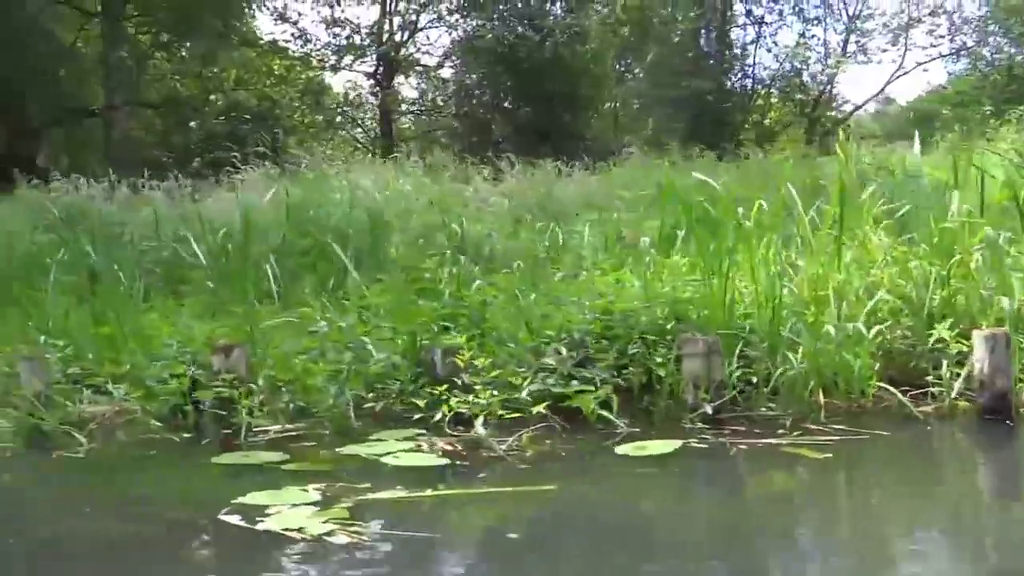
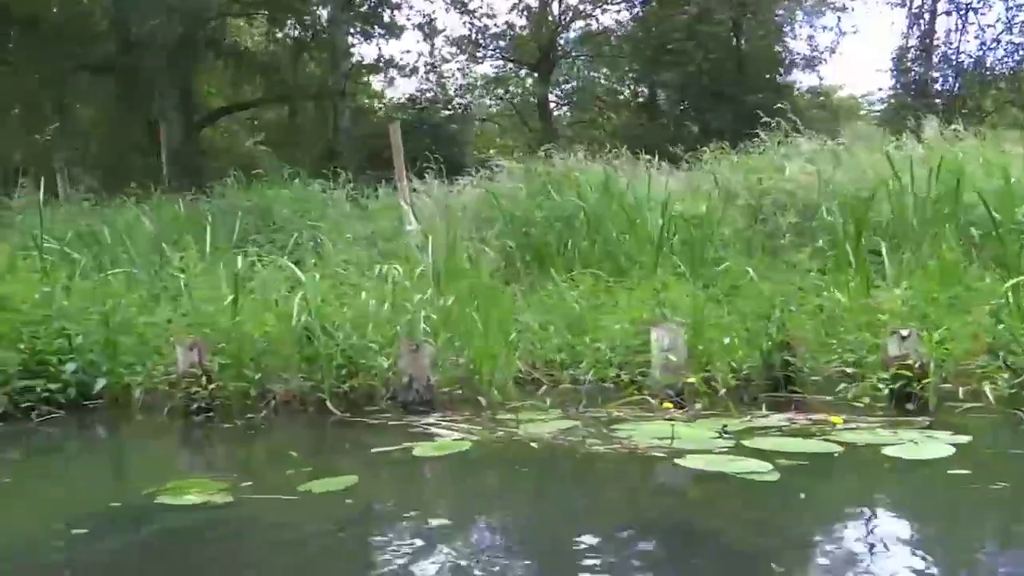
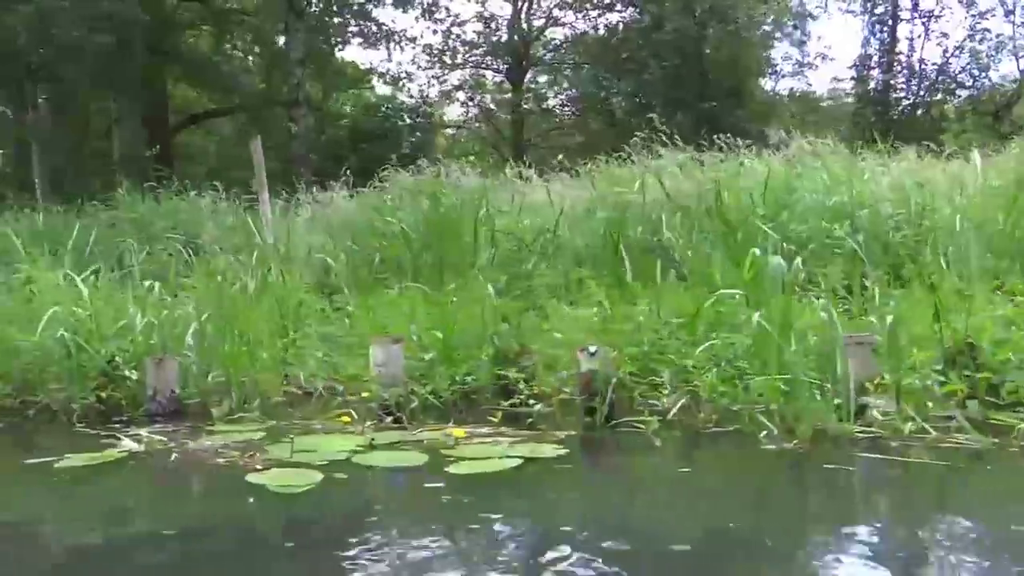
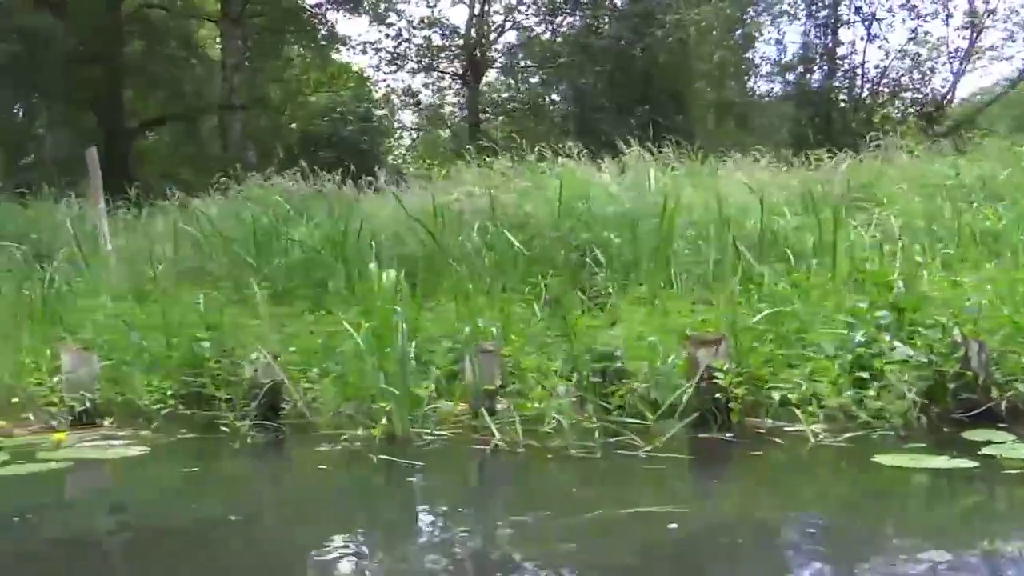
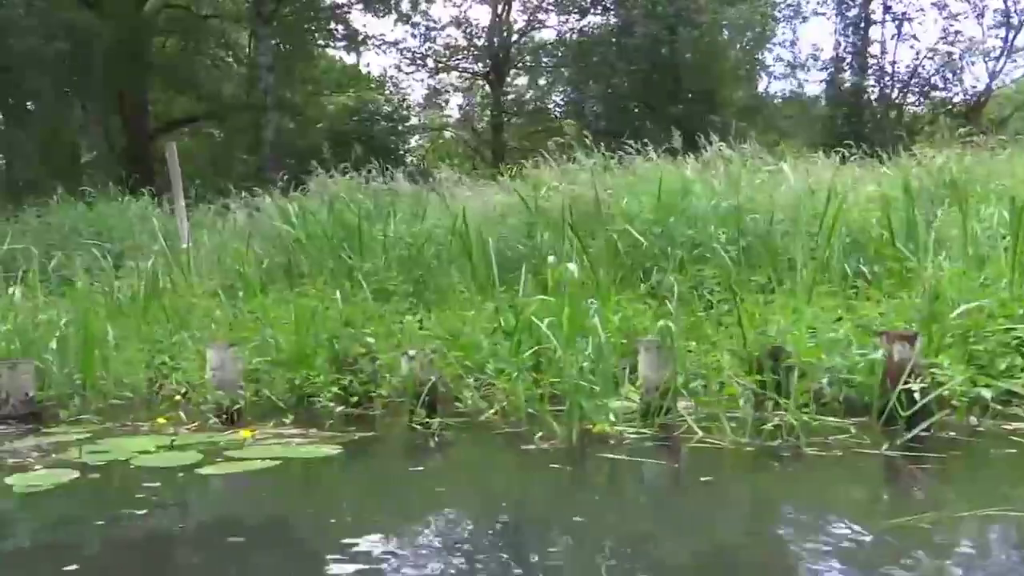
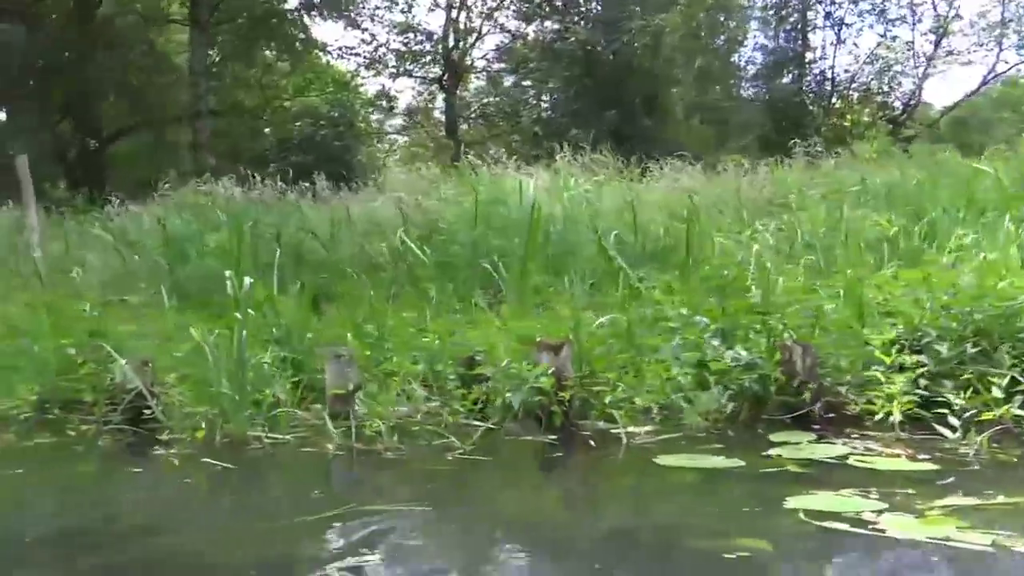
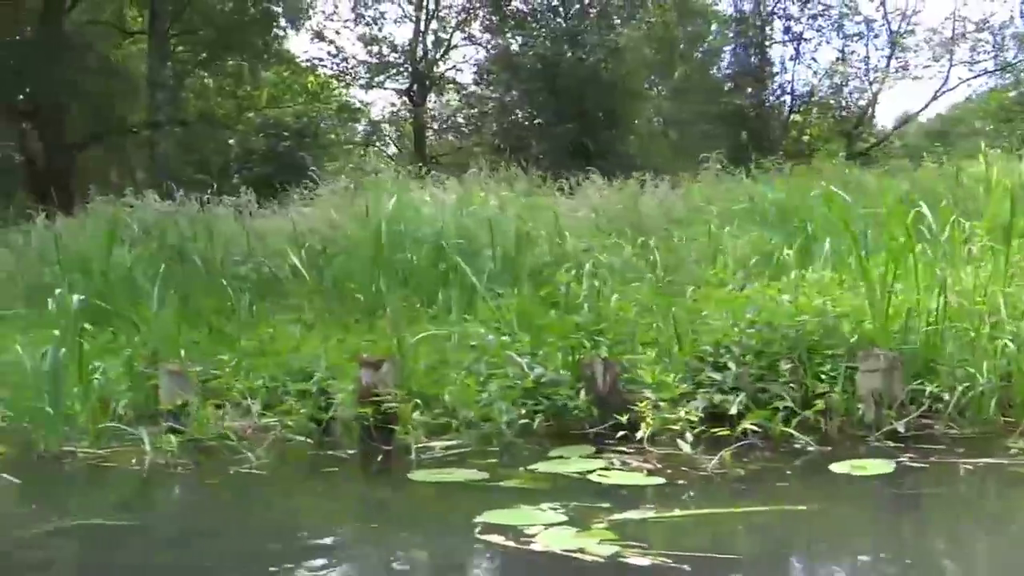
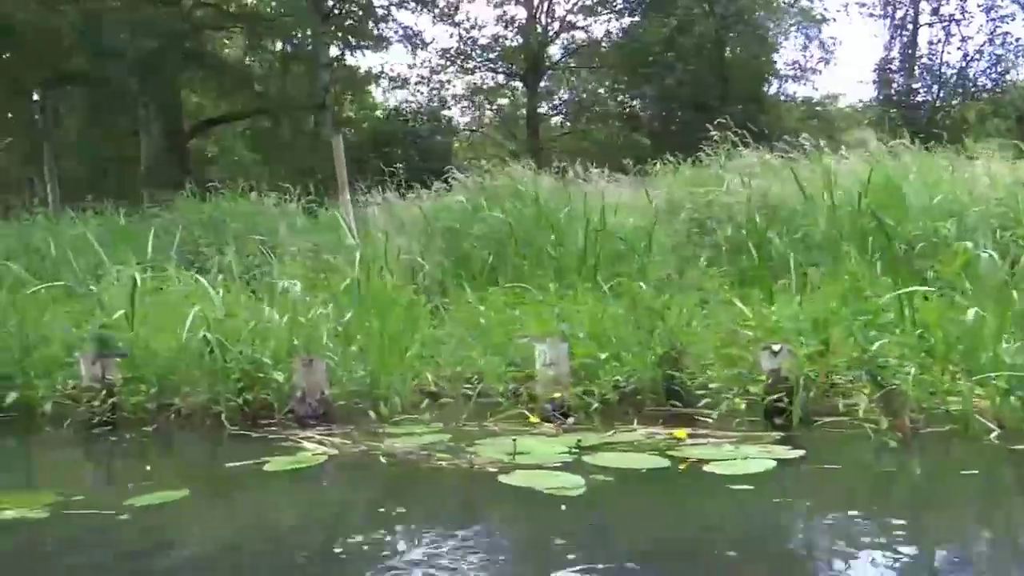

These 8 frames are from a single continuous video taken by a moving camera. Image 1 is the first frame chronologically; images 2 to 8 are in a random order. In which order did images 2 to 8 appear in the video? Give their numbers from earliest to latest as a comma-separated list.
7, 6, 4, 5, 3, 8, 2
